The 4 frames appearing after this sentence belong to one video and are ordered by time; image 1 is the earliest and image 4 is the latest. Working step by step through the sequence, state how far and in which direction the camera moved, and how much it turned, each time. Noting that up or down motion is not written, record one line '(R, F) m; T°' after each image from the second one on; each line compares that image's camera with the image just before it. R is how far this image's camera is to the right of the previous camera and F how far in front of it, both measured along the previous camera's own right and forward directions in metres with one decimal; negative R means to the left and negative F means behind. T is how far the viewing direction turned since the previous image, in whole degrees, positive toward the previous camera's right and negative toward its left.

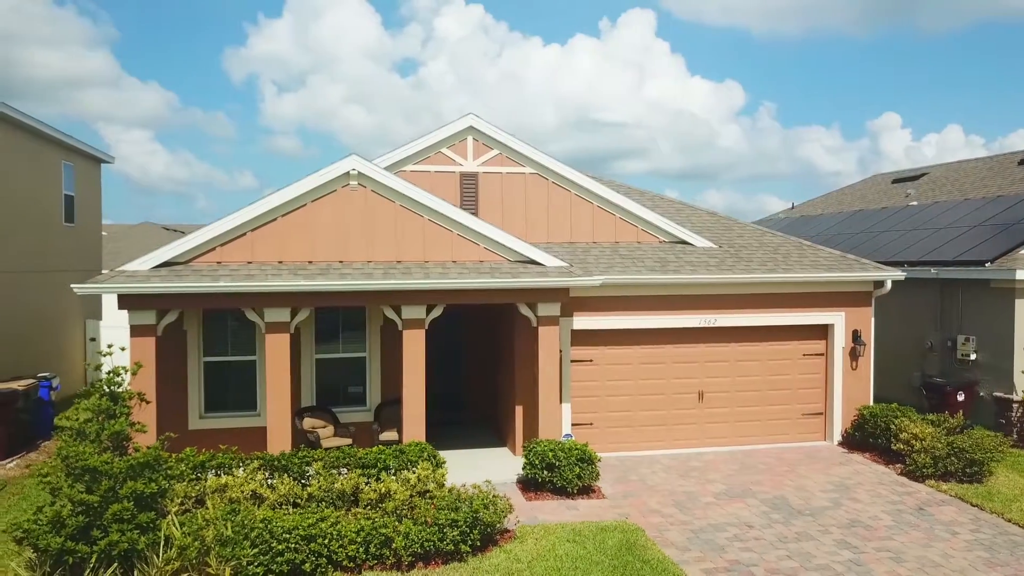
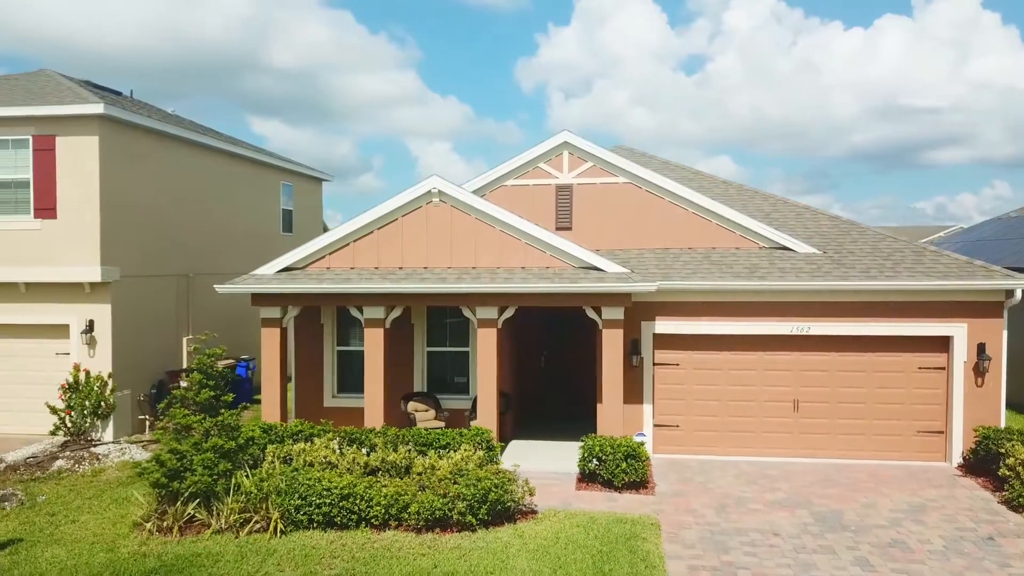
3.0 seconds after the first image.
(+2.9, -0.5) m; -19°
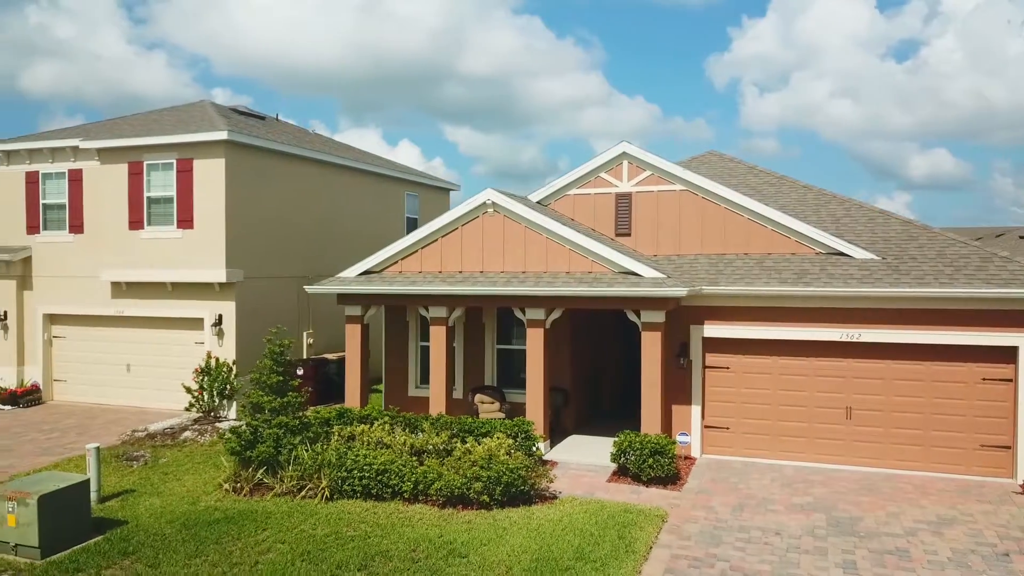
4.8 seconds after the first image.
(+2.1, -0.7) m; -13°
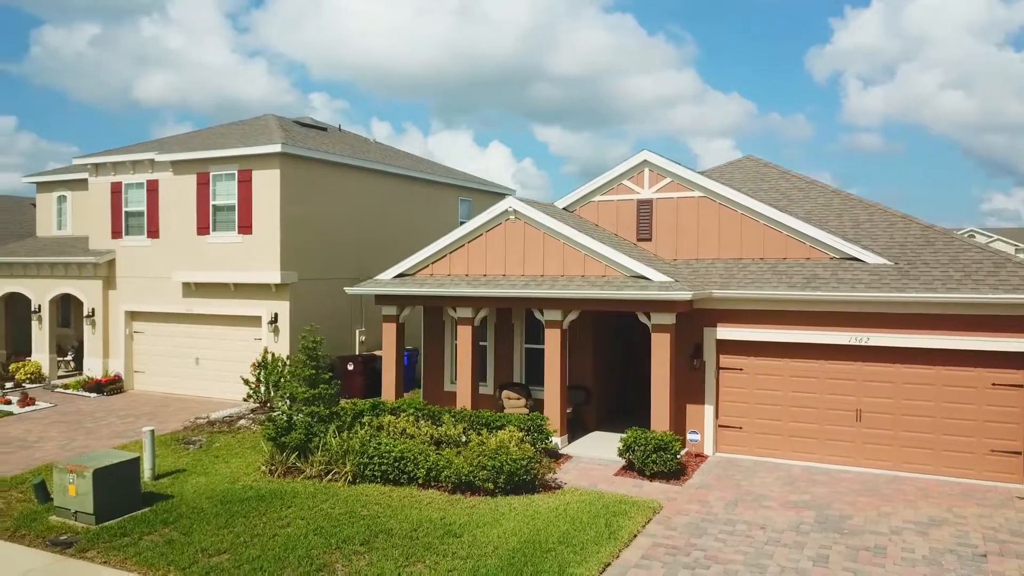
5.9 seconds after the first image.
(+1.1, -0.7) m; -6°
